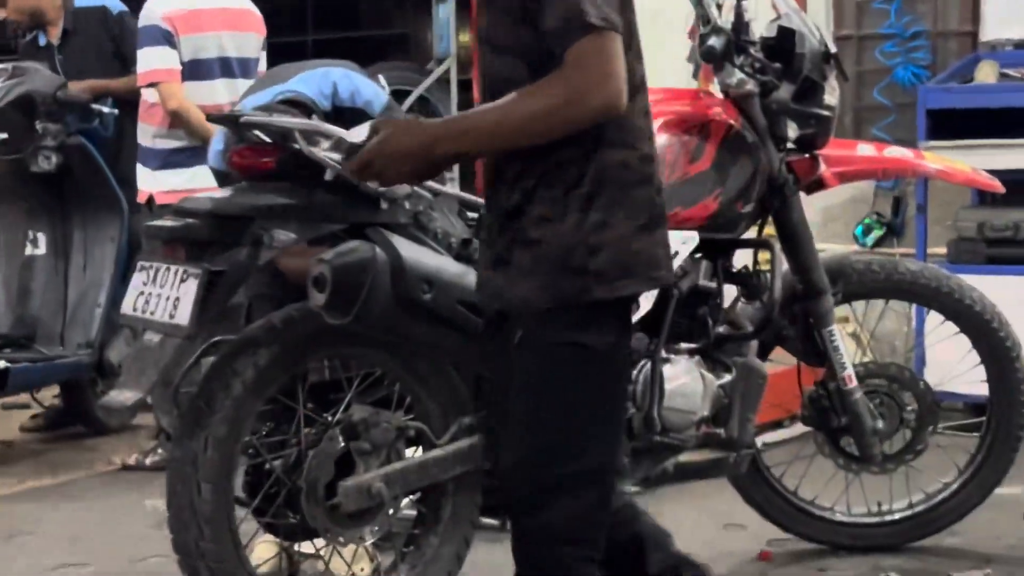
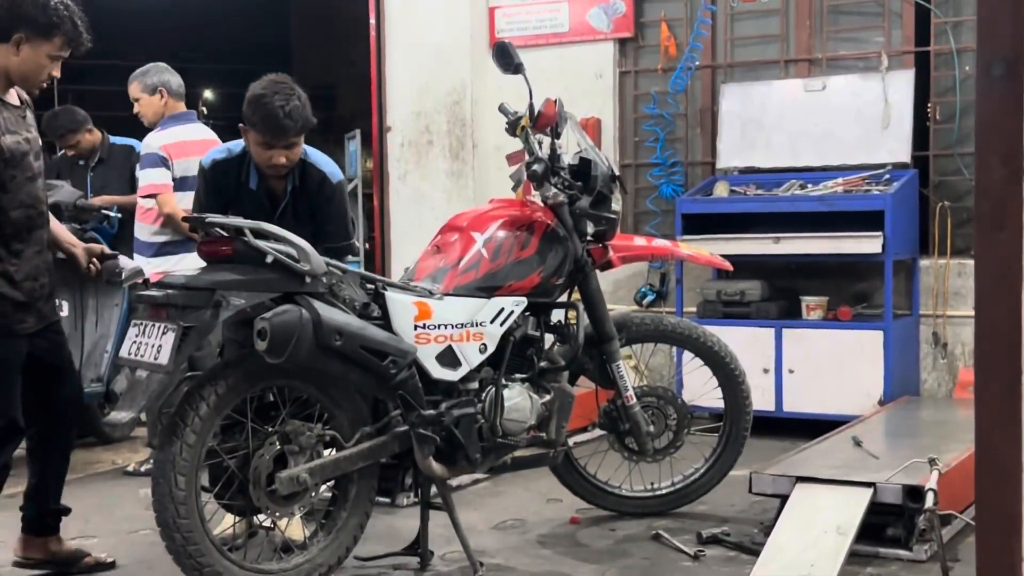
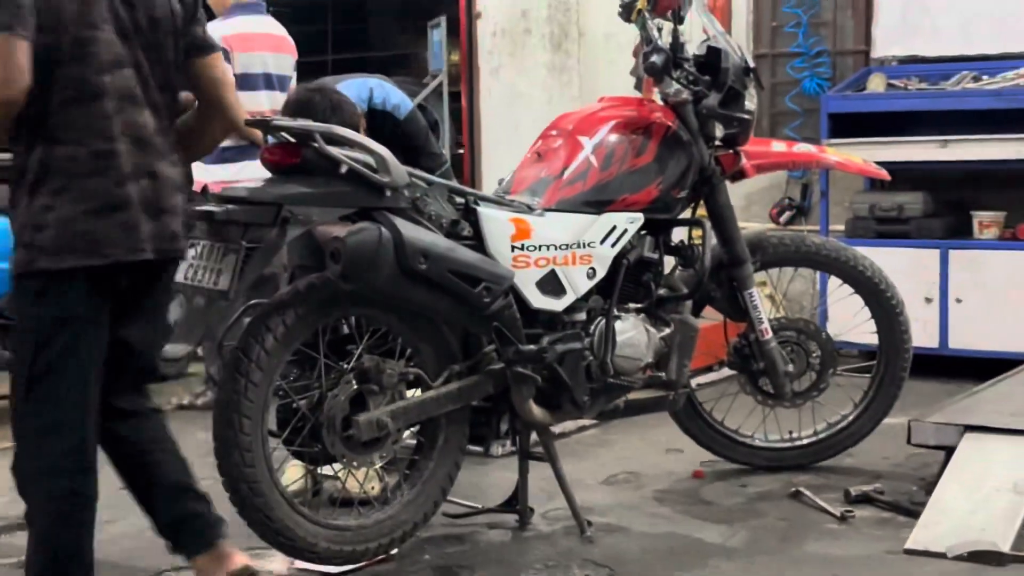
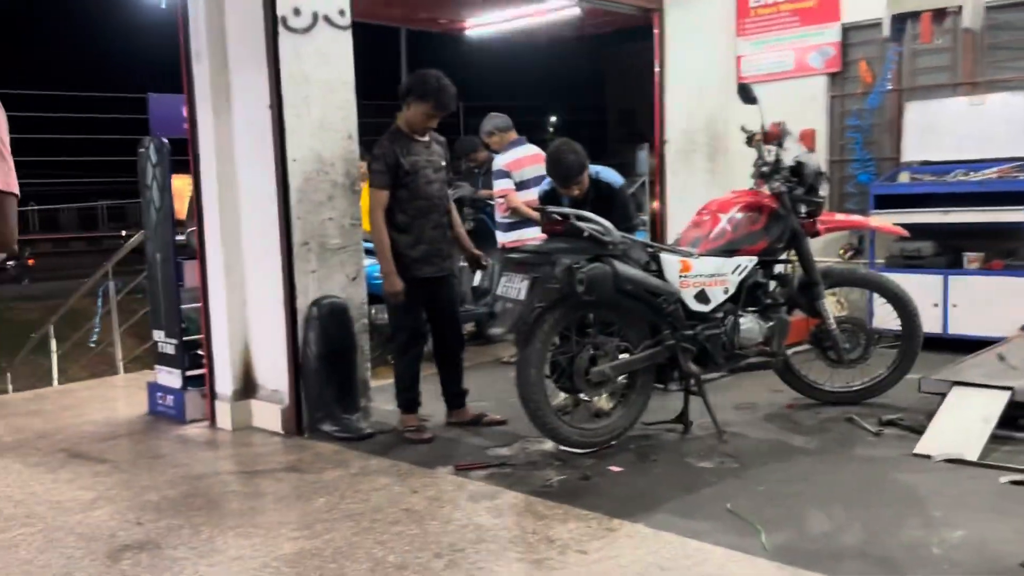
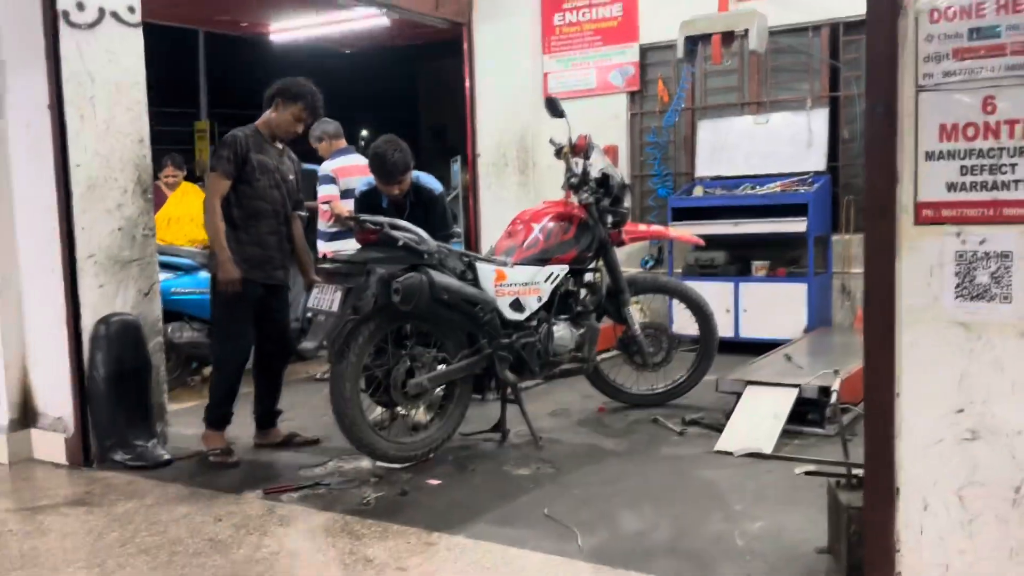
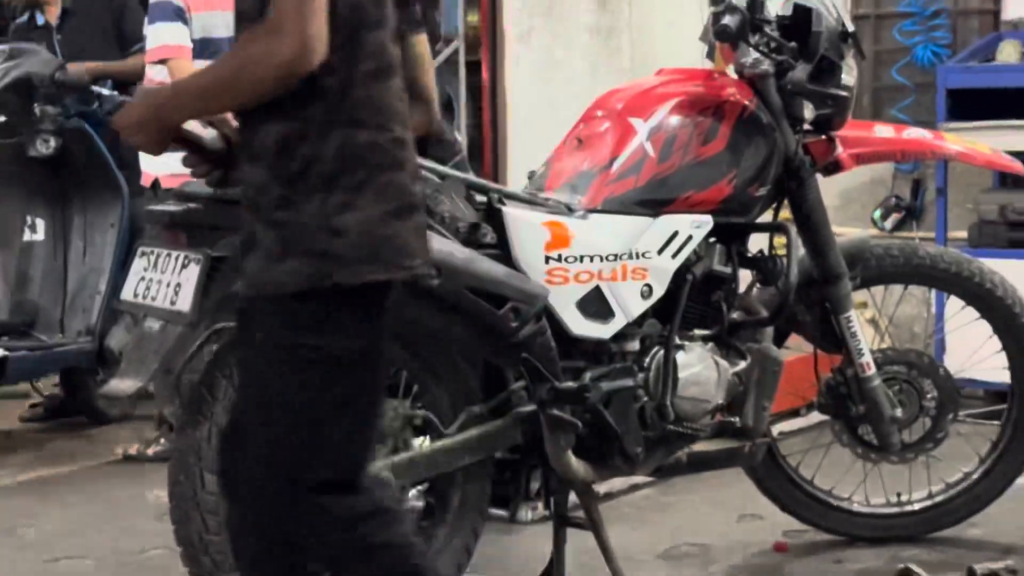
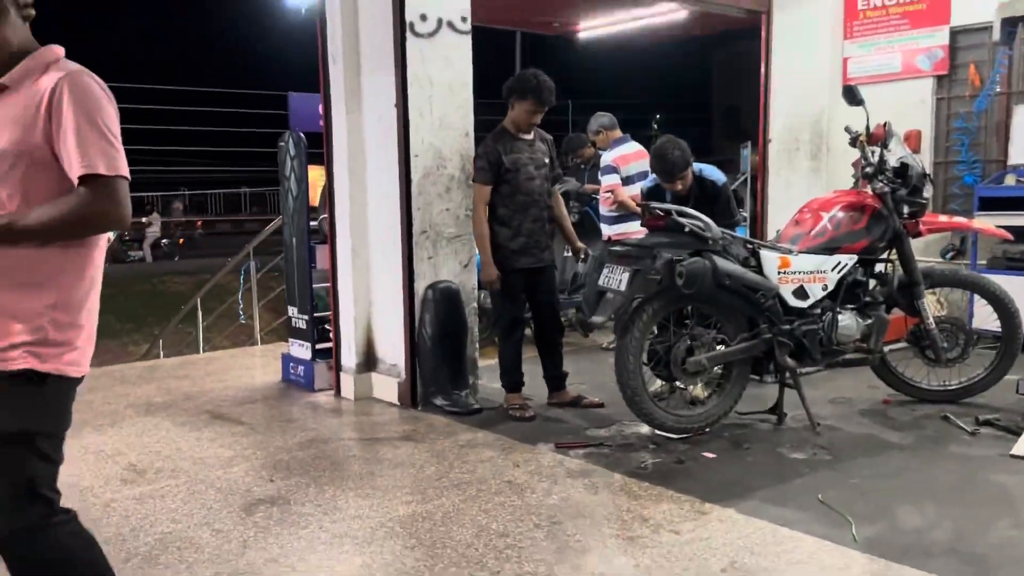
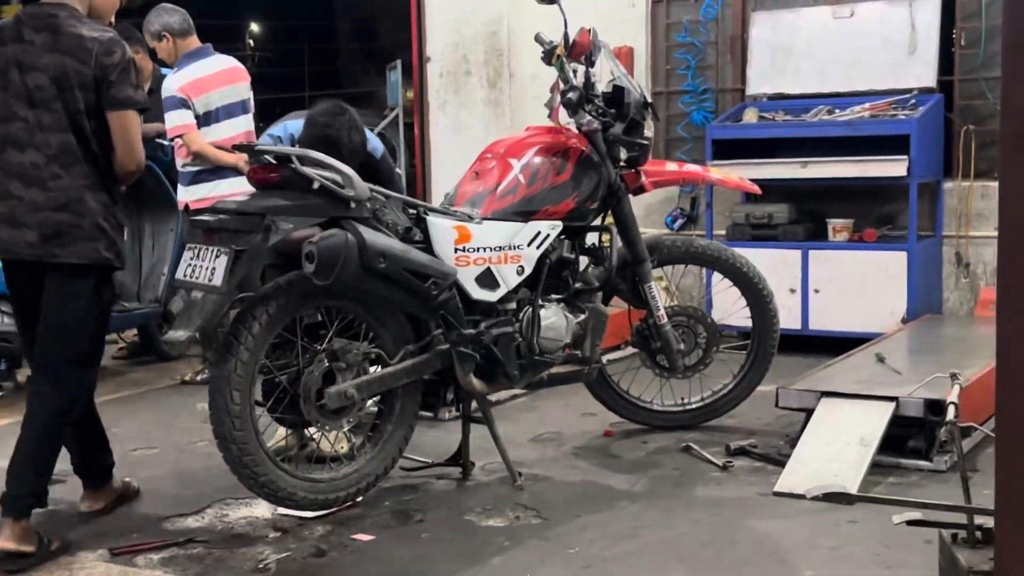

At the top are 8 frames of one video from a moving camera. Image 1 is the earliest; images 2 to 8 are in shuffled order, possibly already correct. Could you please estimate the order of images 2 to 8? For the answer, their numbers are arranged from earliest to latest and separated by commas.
6, 3, 8, 2, 5, 4, 7
